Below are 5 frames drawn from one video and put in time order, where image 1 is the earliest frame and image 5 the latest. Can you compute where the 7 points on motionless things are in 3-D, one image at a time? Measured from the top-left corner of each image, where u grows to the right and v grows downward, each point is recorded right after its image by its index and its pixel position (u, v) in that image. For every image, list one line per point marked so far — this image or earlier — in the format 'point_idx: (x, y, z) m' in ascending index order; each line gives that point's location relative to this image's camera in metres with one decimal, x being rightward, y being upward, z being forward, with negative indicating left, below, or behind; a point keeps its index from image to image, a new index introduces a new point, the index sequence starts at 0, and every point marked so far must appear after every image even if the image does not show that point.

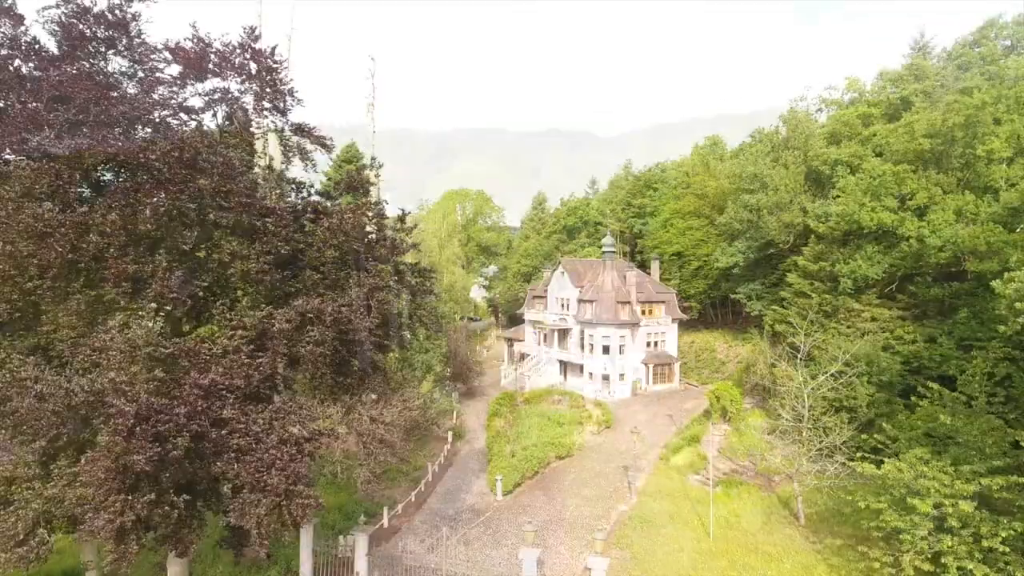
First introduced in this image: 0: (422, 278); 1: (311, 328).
0: (-3.1, +0.3, +17.9) m
1: (-5.1, -1.0, +13.3) m
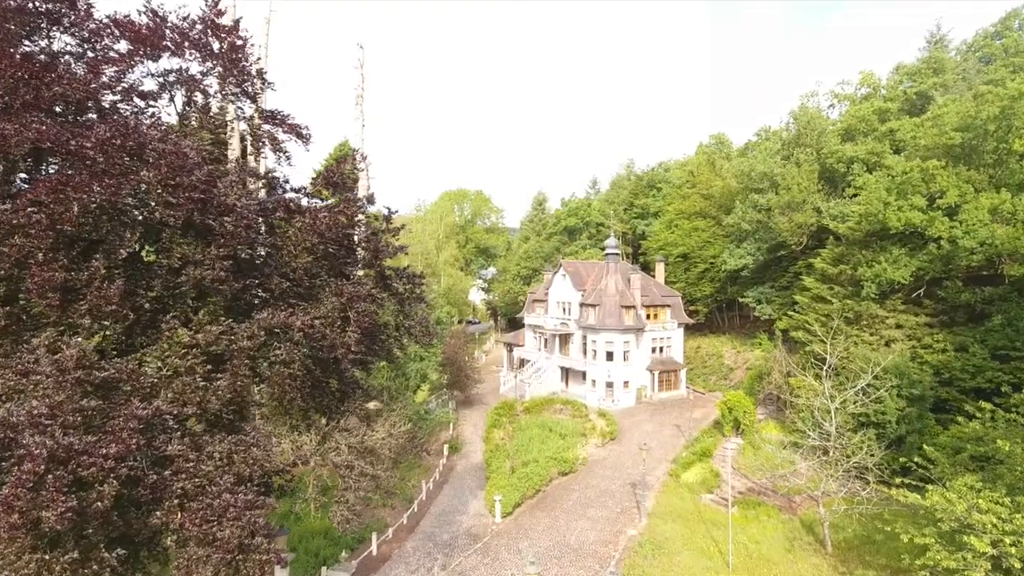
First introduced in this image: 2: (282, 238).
0: (-3.1, +0.1, +16.0) m
1: (-5.1, -1.2, +11.4) m
2: (-5.5, +1.2, +12.6) m
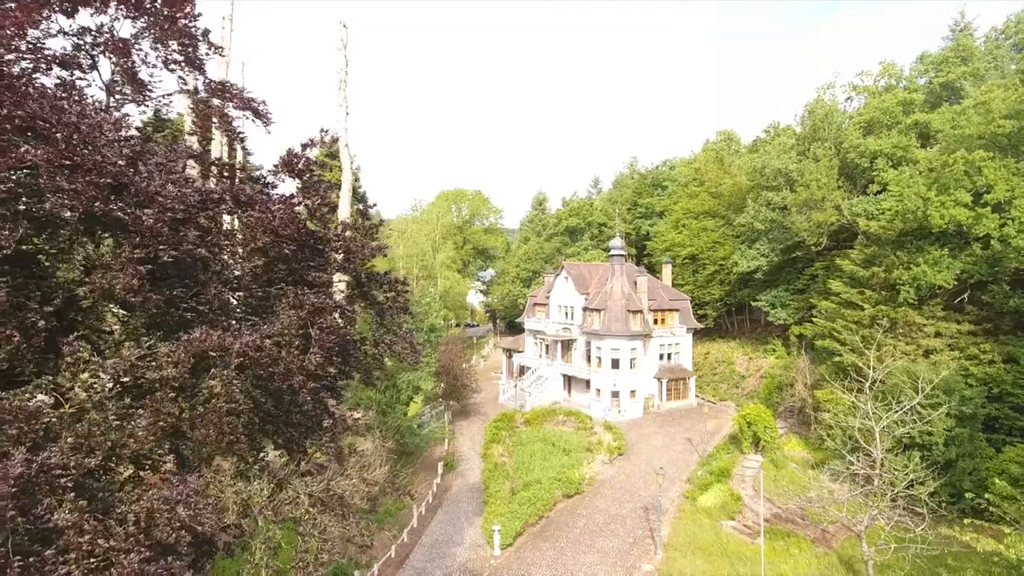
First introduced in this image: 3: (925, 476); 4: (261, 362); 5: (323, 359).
0: (-3.0, -0.1, +13.5) m
1: (-5.0, -1.4, +8.9) m
2: (-5.5, +1.0, +10.1) m
3: (+14.4, -6.5, +18.3) m
4: (-4.3, -1.3, +9.1) m
5: (-3.7, -1.4, +10.2) m
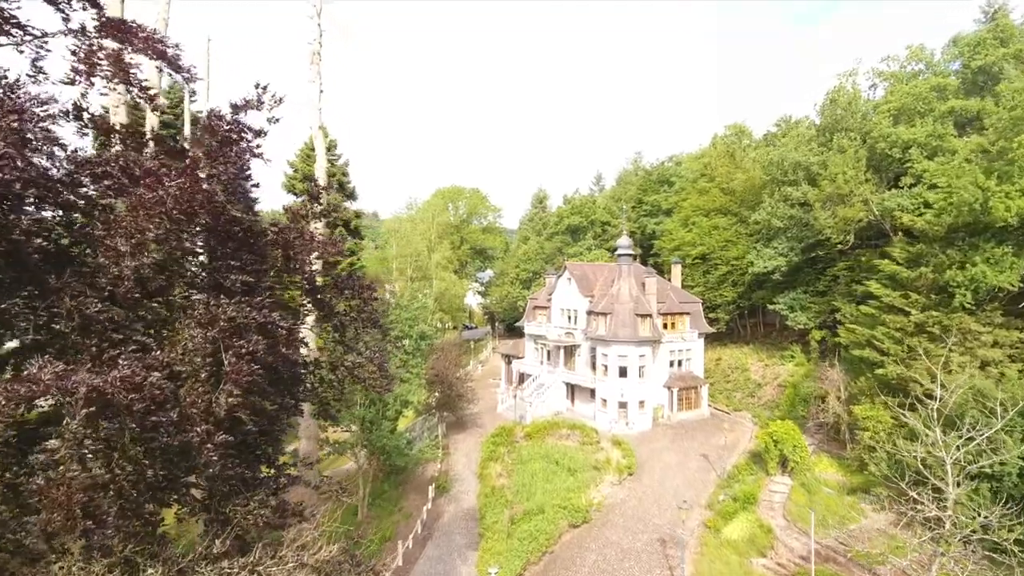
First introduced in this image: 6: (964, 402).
0: (-3.1, -0.2, +10.6) m
1: (-5.1, -1.6, +6.0) m
2: (-5.5, +0.8, +7.1) m
3: (+14.3, -6.6, +15.4) m
4: (-4.3, -1.4, +6.1) m
5: (-3.7, -1.5, +7.3) m
6: (+15.1, -3.8, +17.7) m
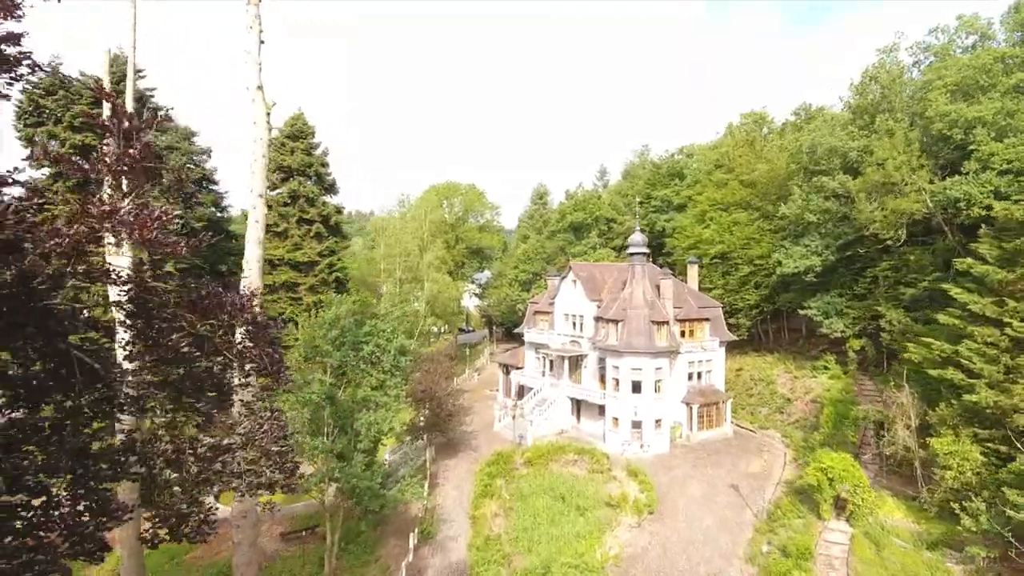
0: (-3.1, -0.4, +6.1) m
1: (-5.1, -1.8, +1.5) m
2: (-5.5, +0.6, +2.7) m
3: (+14.3, -6.8, +11.0) m
4: (-4.4, -1.6, +1.7) m
5: (-3.7, -1.7, +2.8) m
6: (+15.0, -4.0, +13.3) m
